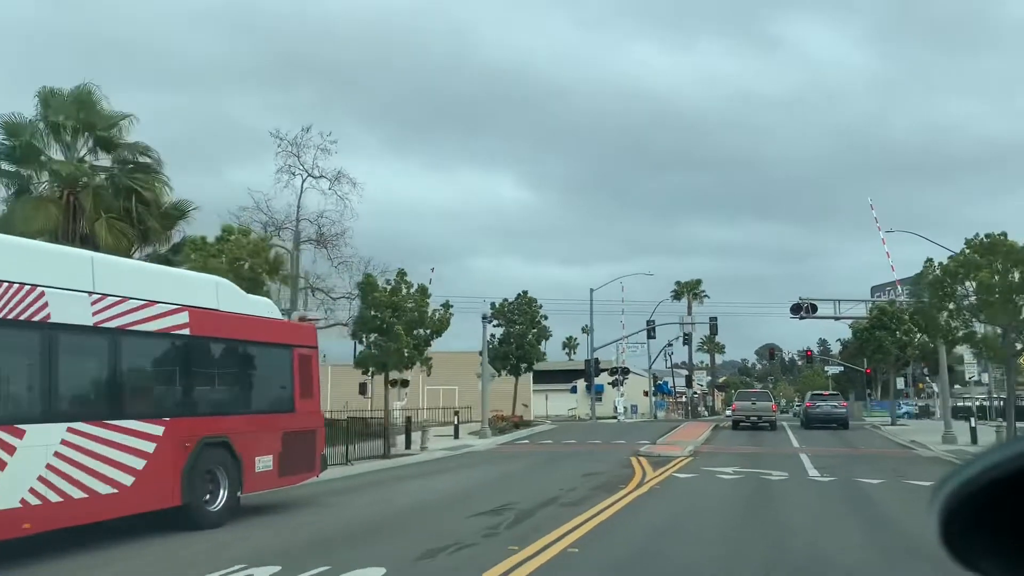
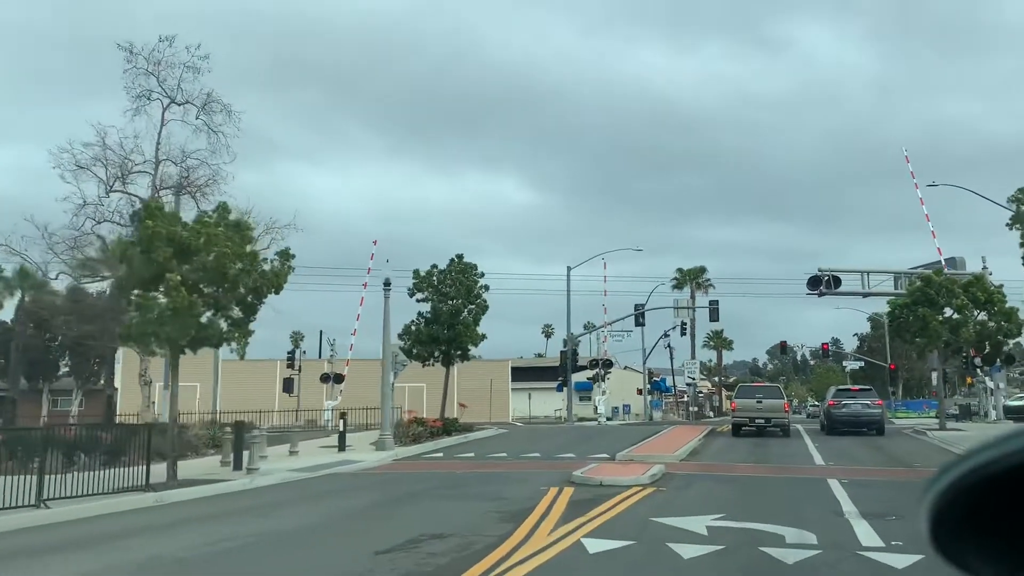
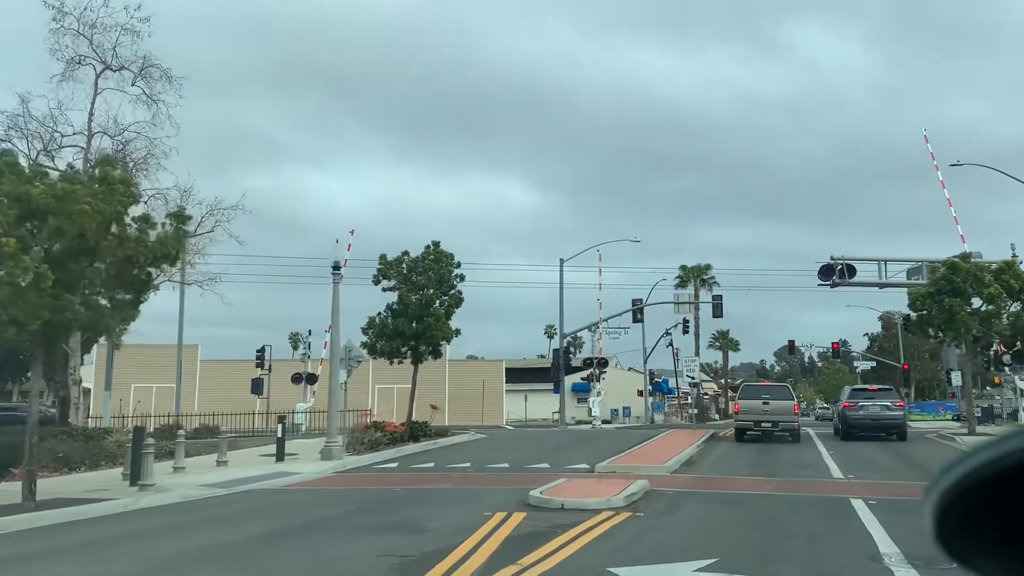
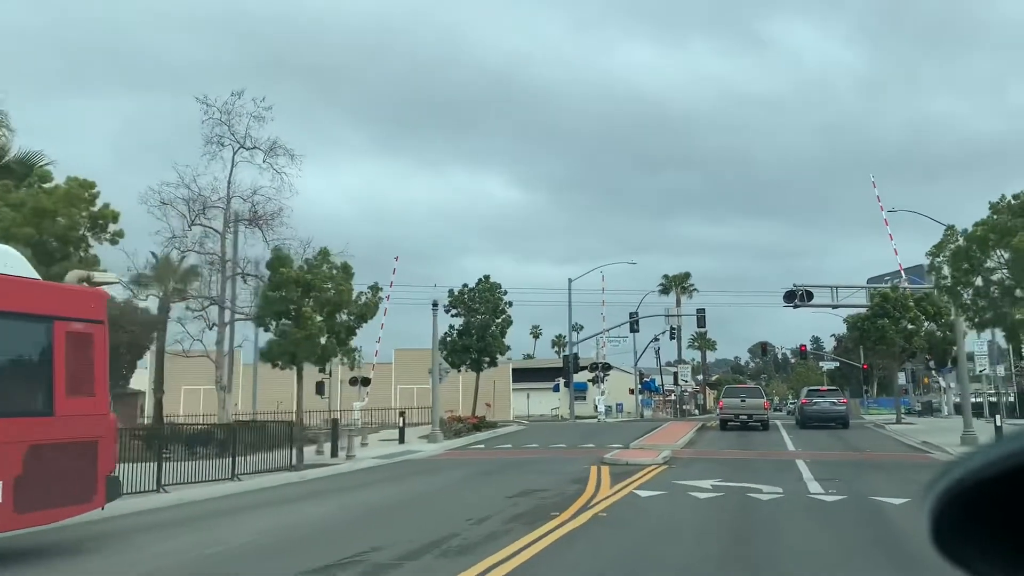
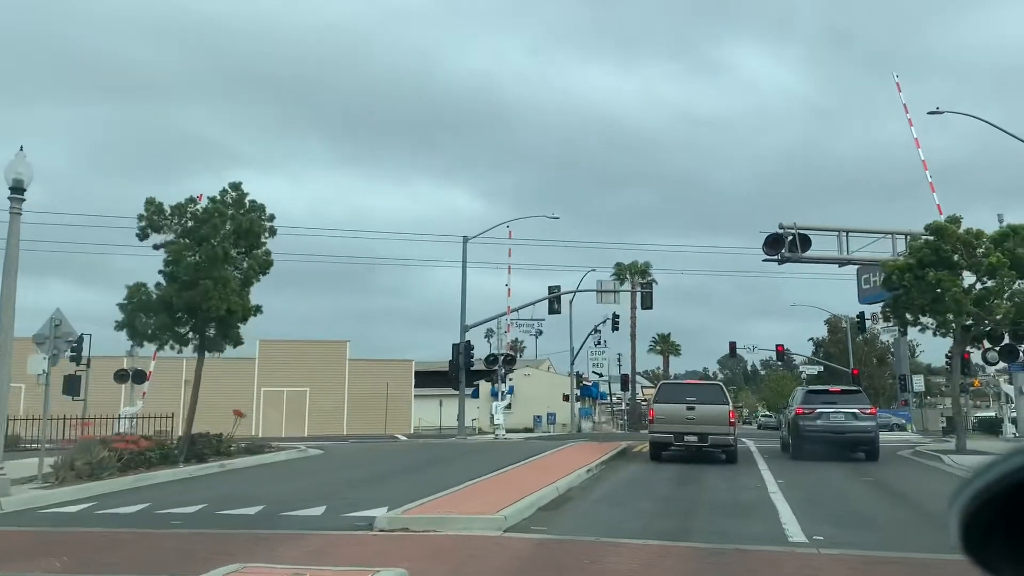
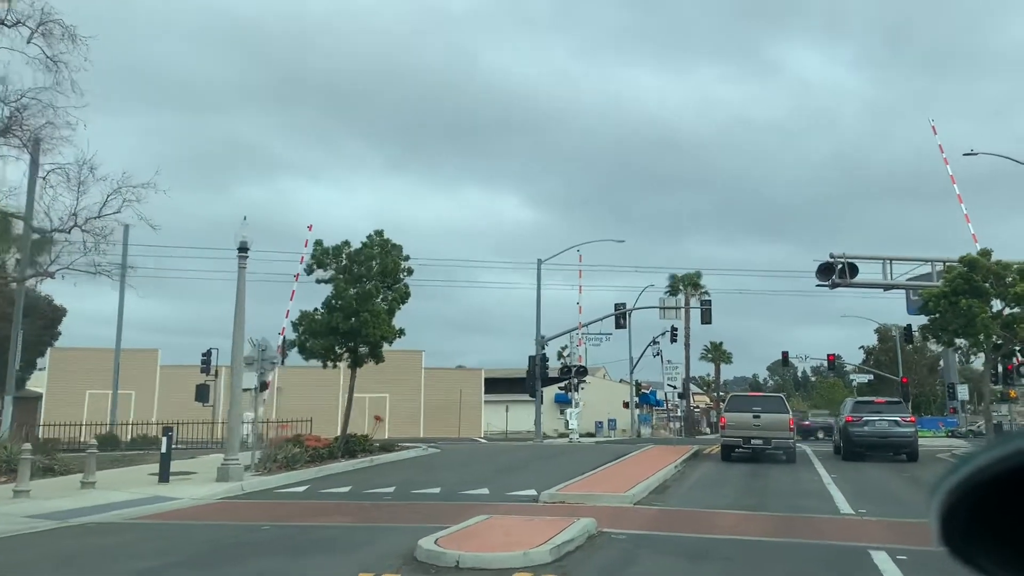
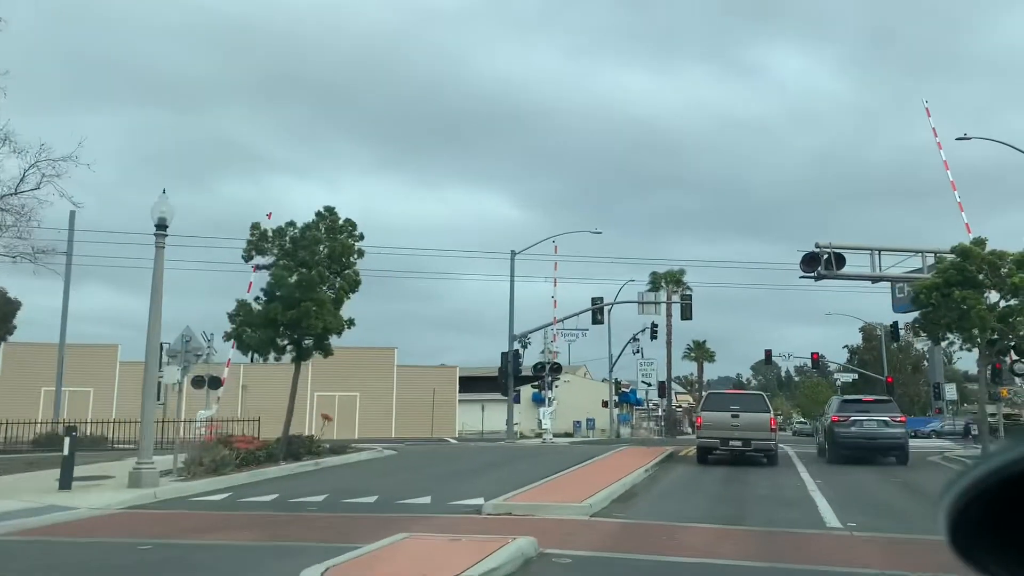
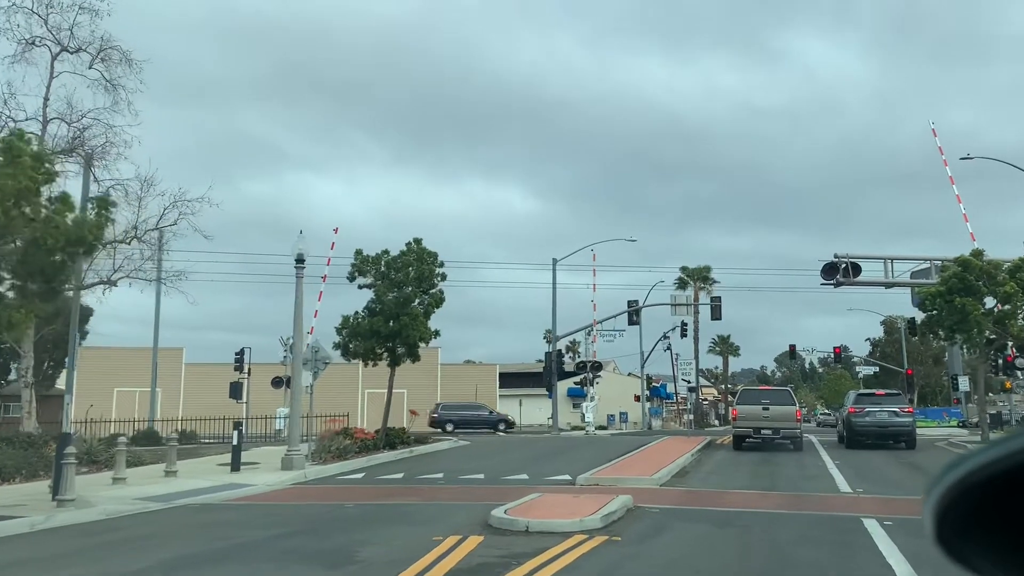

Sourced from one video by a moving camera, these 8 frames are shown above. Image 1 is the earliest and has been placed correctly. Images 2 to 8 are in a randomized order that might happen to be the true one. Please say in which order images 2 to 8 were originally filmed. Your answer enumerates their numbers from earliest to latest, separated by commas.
4, 2, 3, 8, 6, 7, 5
